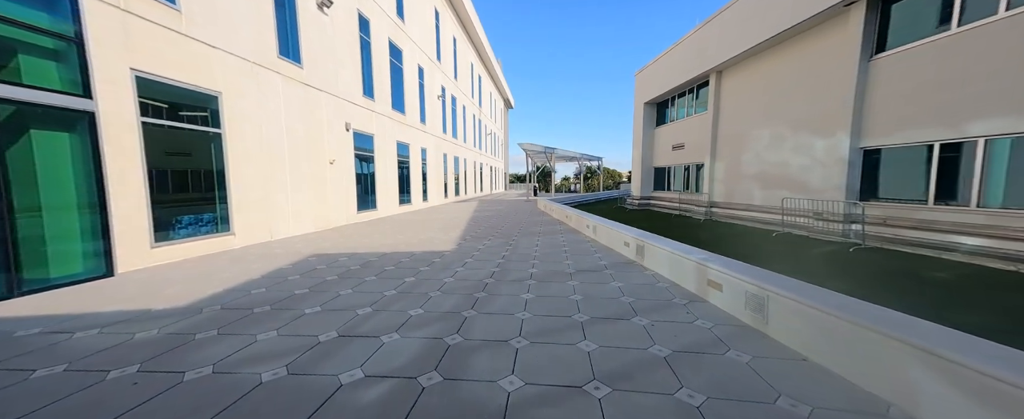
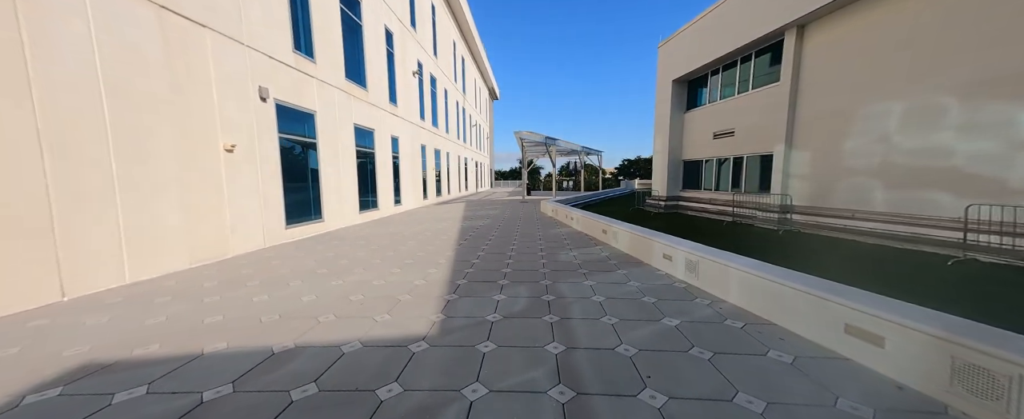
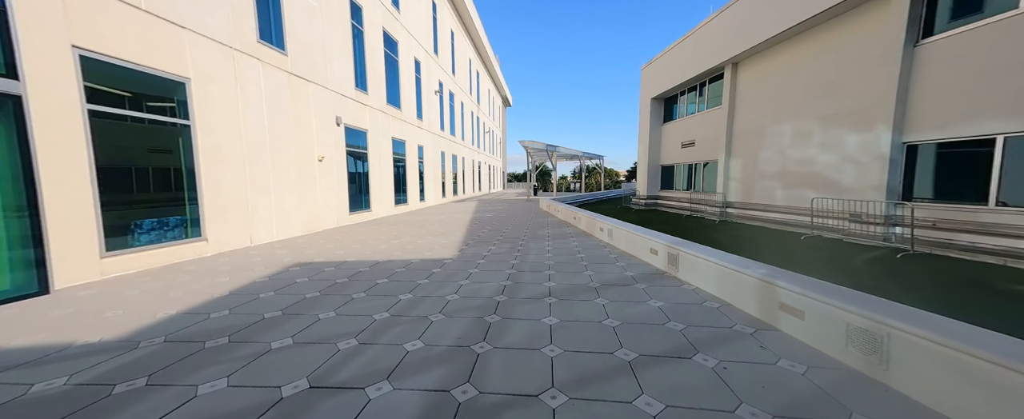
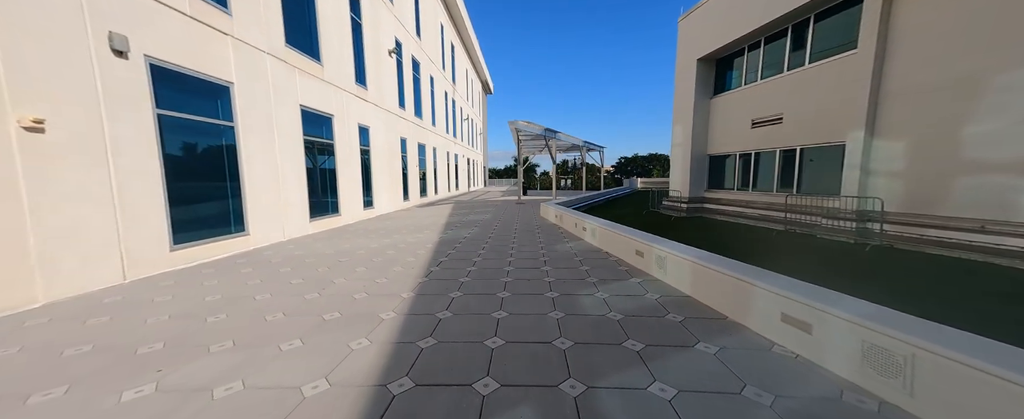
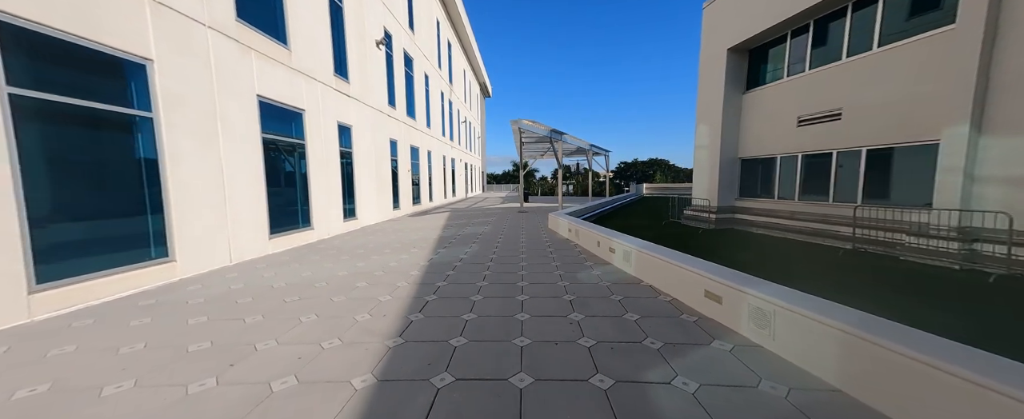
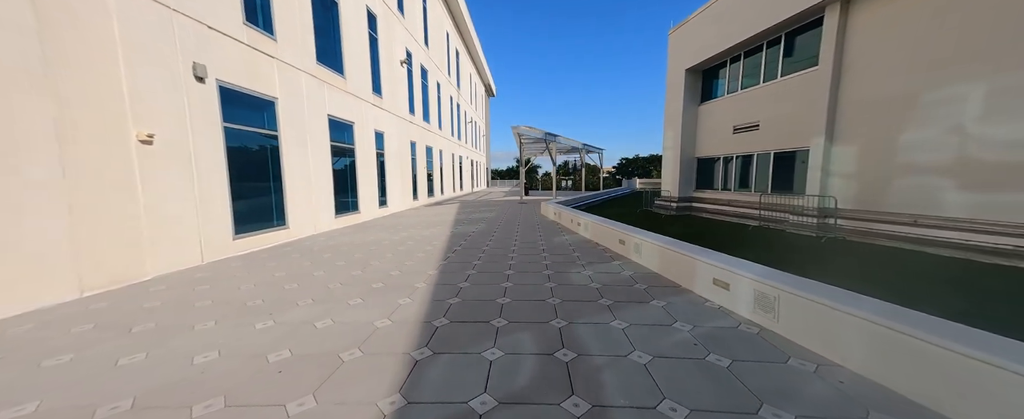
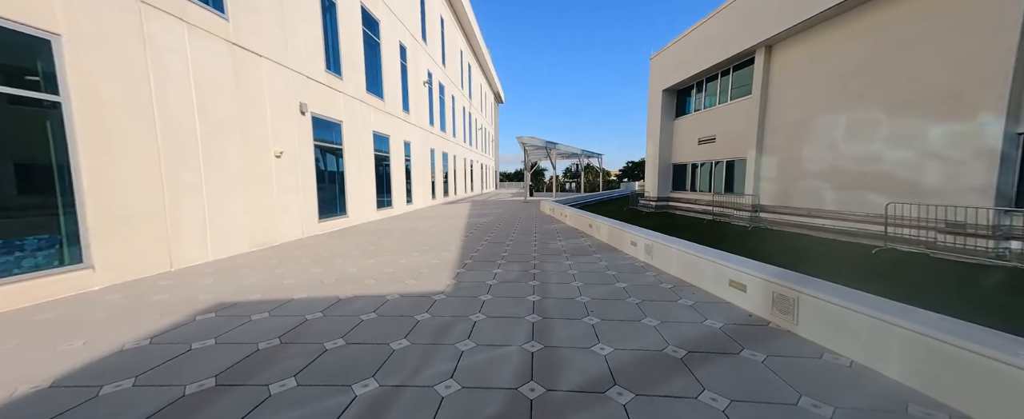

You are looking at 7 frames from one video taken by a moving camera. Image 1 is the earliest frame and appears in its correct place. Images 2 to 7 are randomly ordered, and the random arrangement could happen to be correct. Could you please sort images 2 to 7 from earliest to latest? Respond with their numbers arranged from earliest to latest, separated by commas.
3, 7, 2, 6, 4, 5
